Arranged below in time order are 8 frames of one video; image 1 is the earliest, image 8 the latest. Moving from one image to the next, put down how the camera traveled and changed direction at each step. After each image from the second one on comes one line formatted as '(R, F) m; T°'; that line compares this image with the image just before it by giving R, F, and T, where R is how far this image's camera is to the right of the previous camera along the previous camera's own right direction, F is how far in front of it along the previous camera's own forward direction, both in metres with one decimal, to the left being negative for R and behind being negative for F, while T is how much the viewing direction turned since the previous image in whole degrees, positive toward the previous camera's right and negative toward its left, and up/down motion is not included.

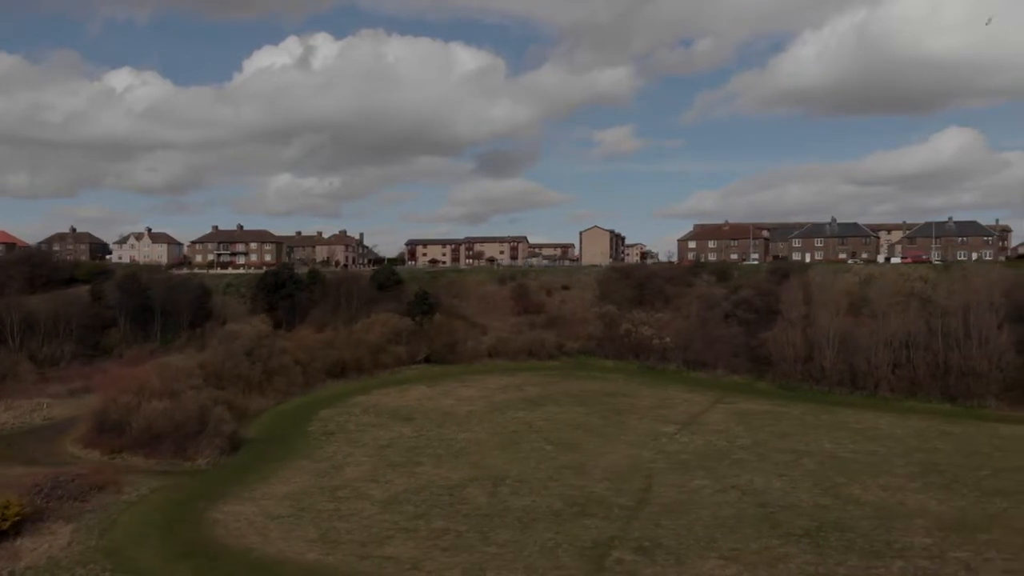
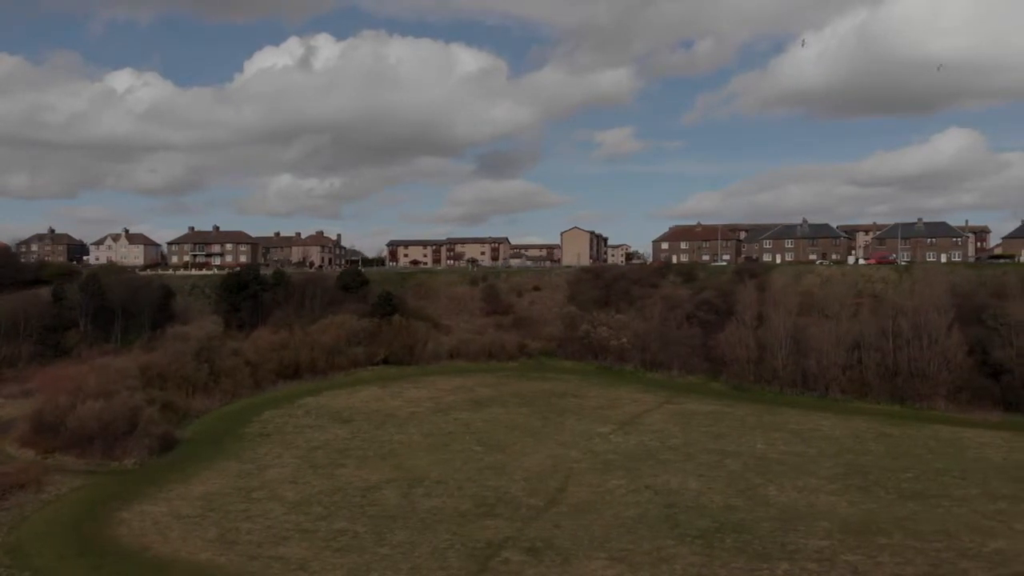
(+2.3, 0.0) m; 0°
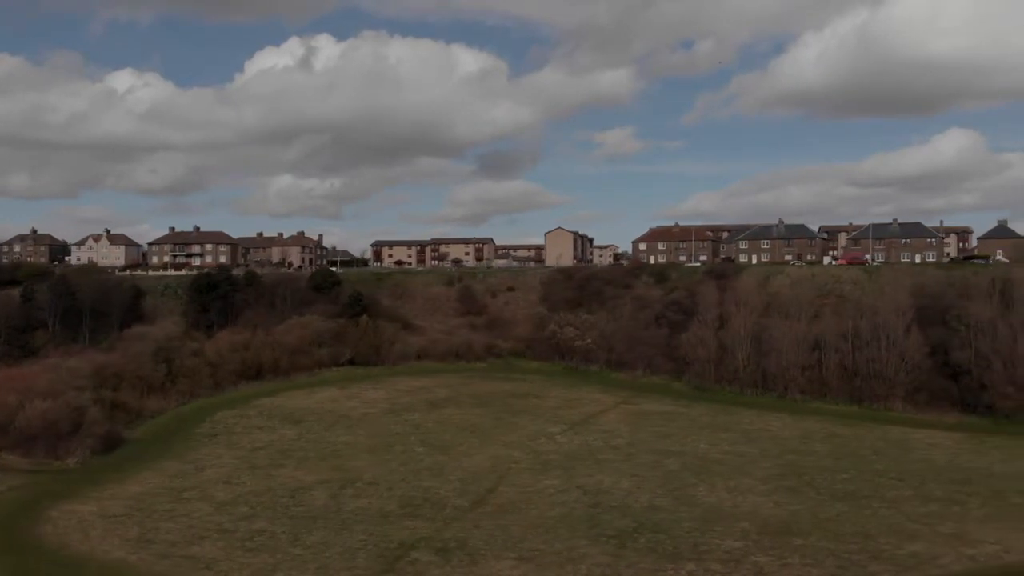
(+1.9, 0.0) m; 0°
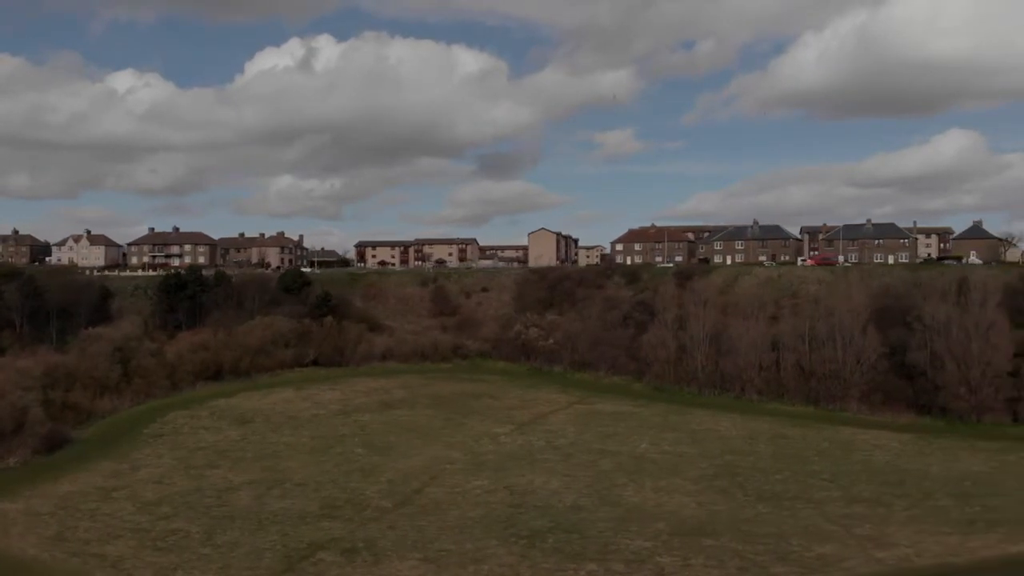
(+2.0, 0.0) m; 0°
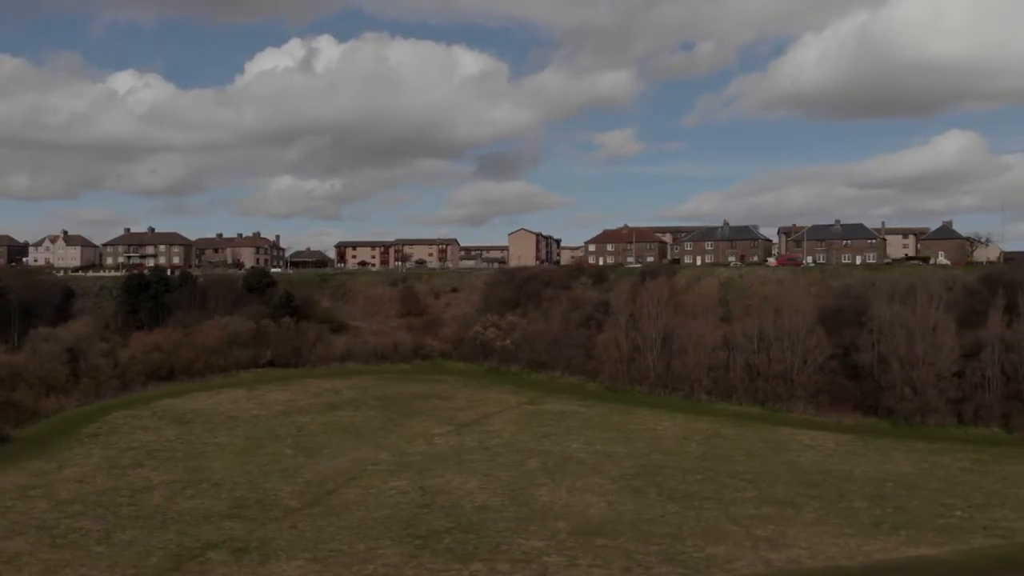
(+2.3, 0.0) m; 0°
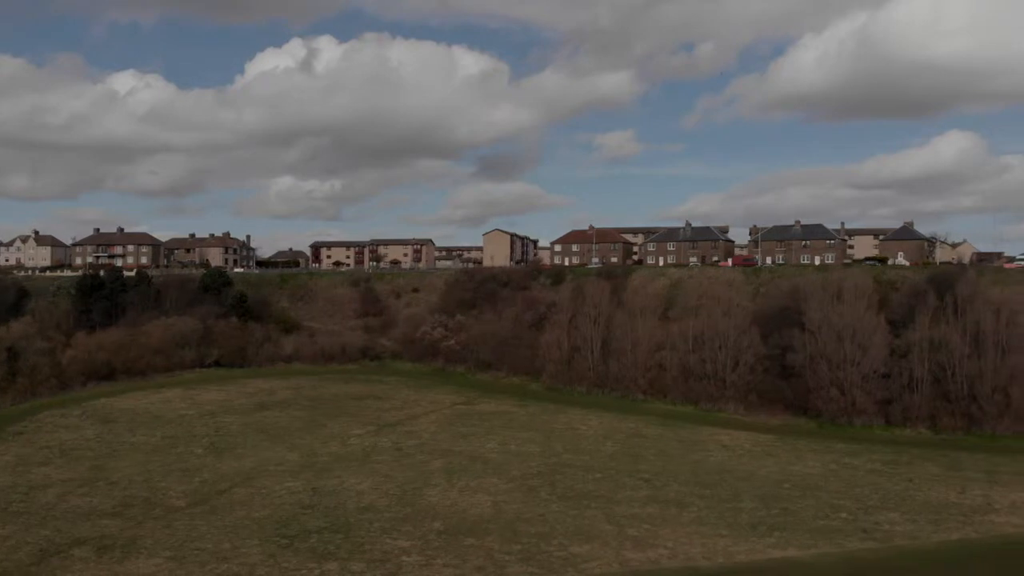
(+2.9, -0.1) m; 0°
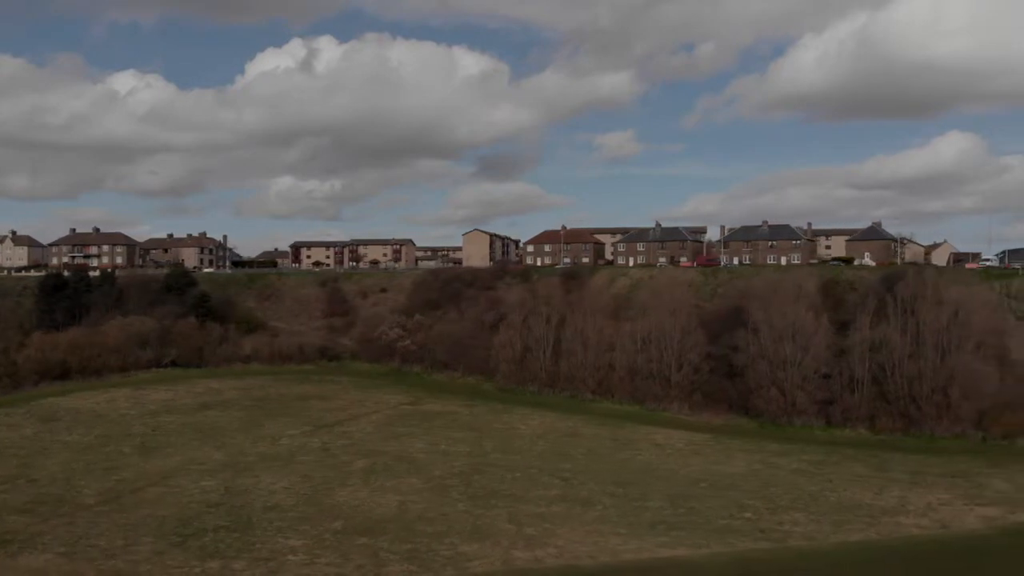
(+2.4, -0.1) m; 0°
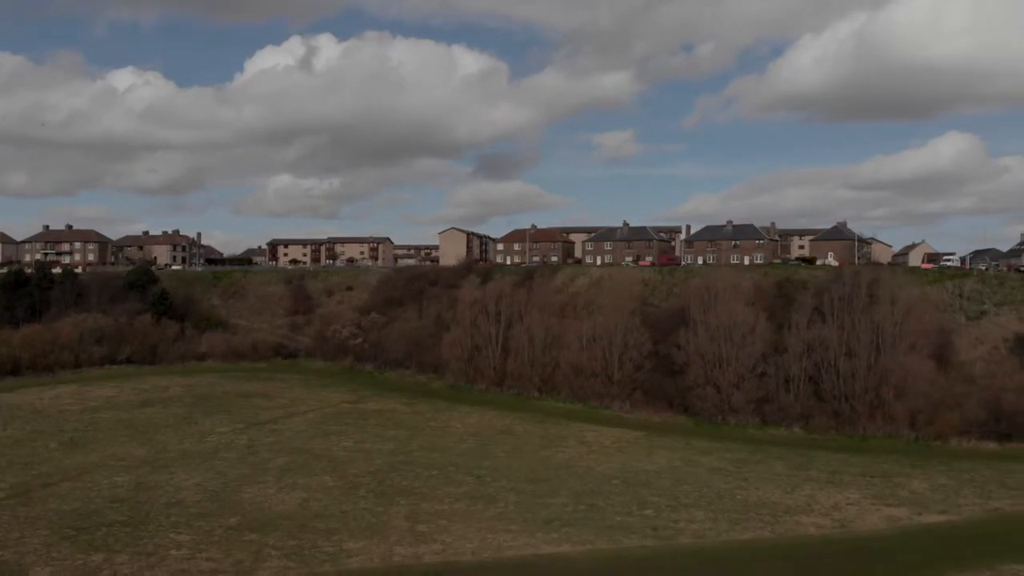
(+2.4, -0.2) m; 0°
